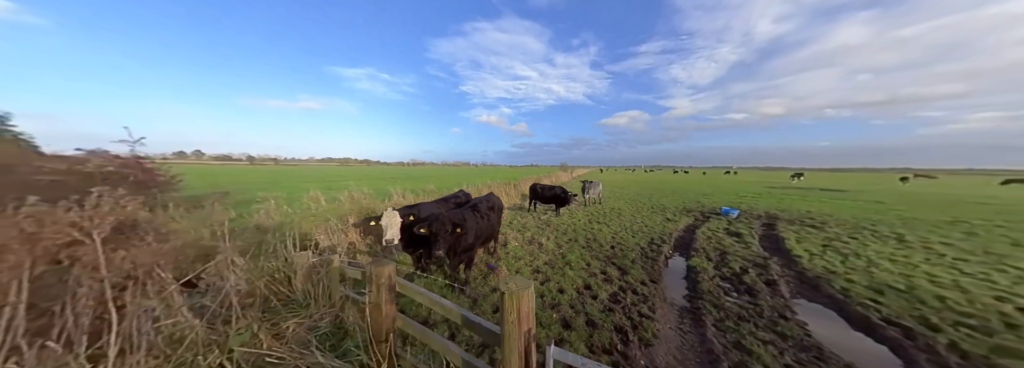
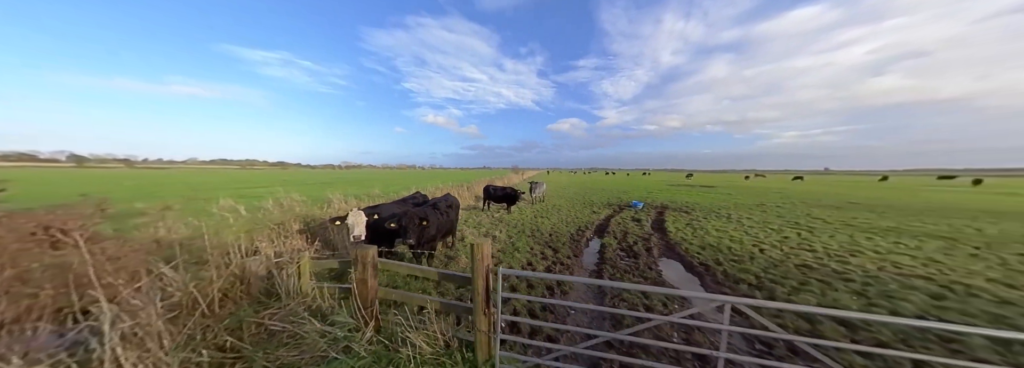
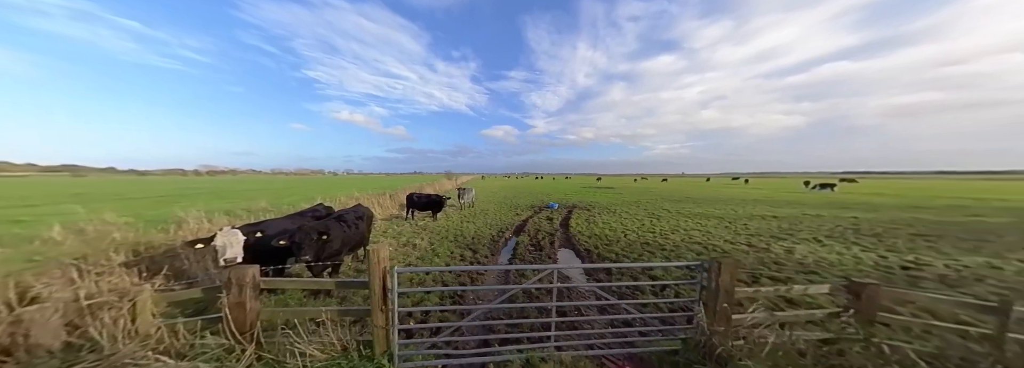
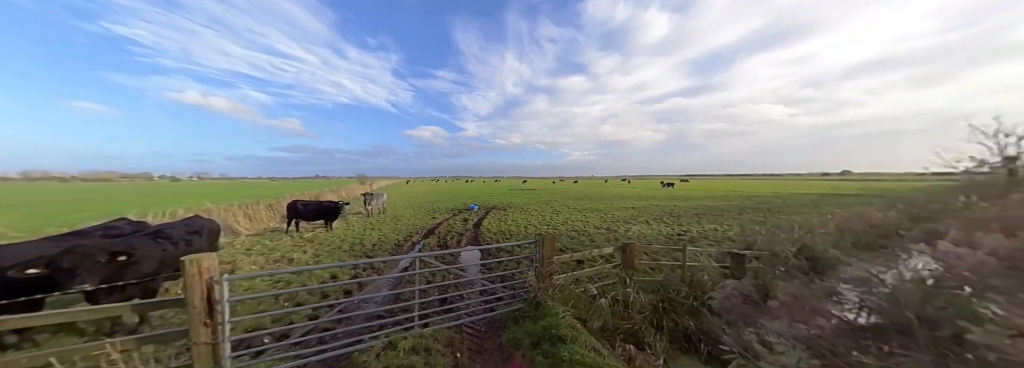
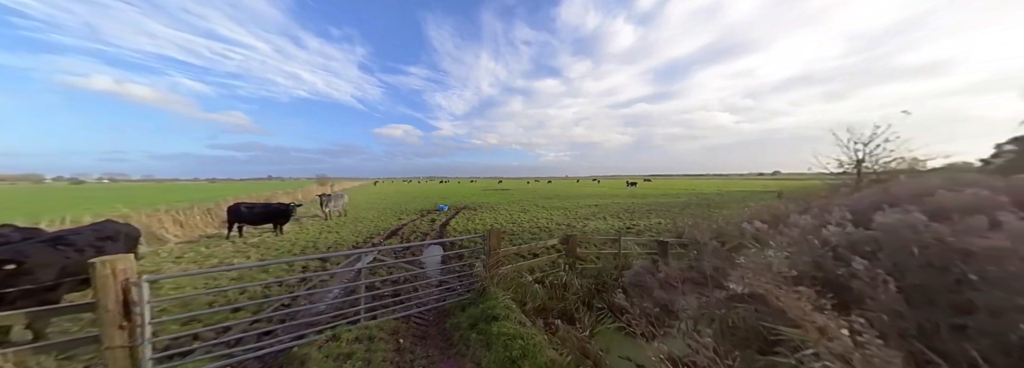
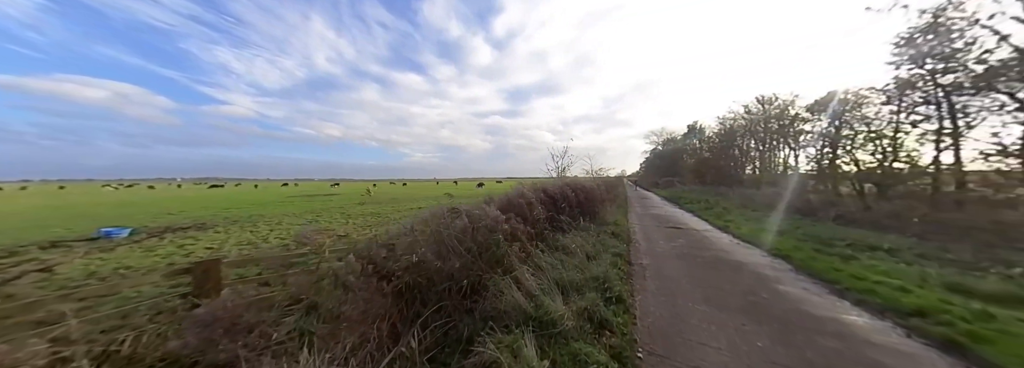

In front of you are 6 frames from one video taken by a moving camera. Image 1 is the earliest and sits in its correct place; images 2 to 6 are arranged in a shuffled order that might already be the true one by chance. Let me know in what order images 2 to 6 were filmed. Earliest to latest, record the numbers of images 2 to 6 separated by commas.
2, 3, 4, 5, 6
